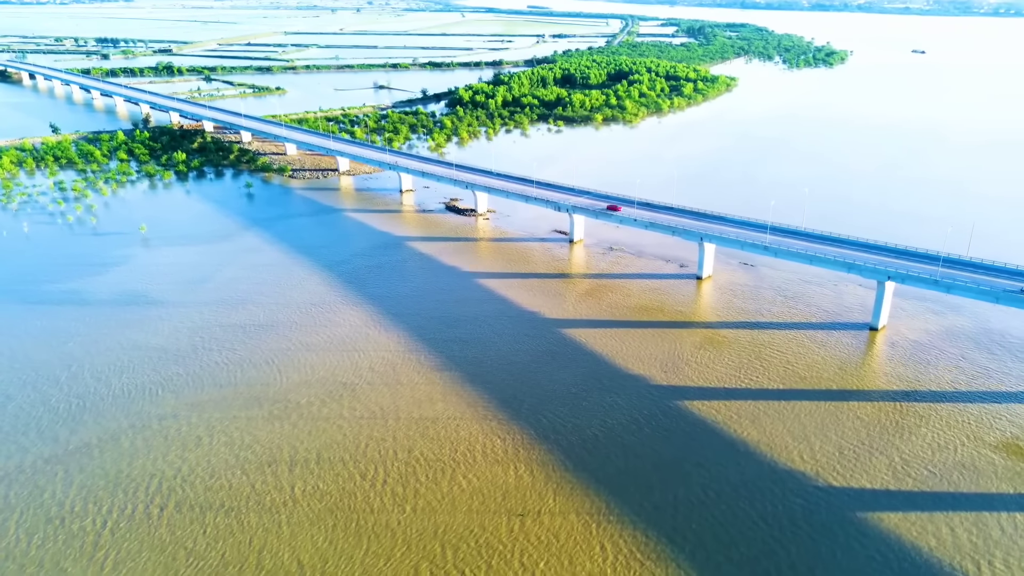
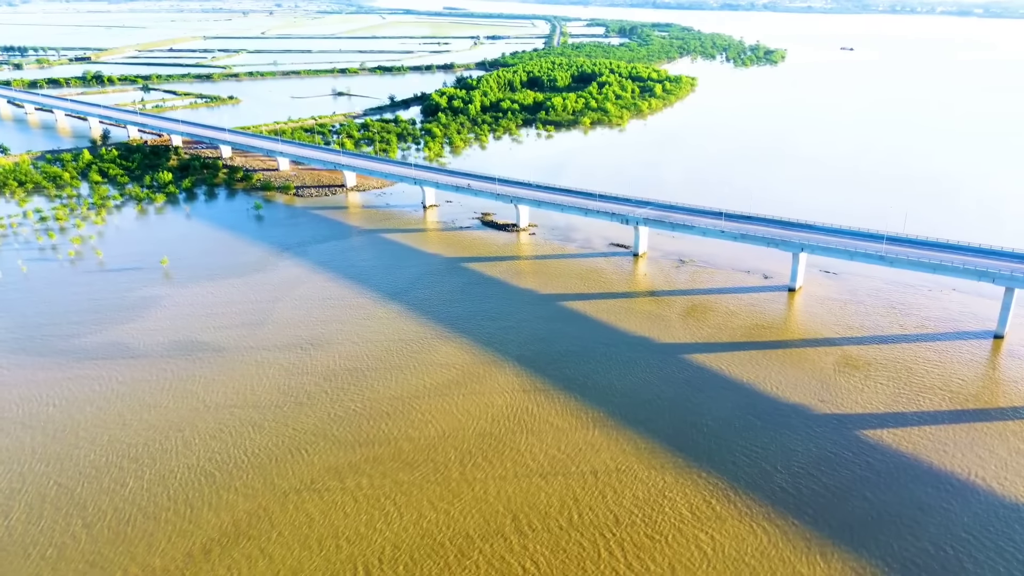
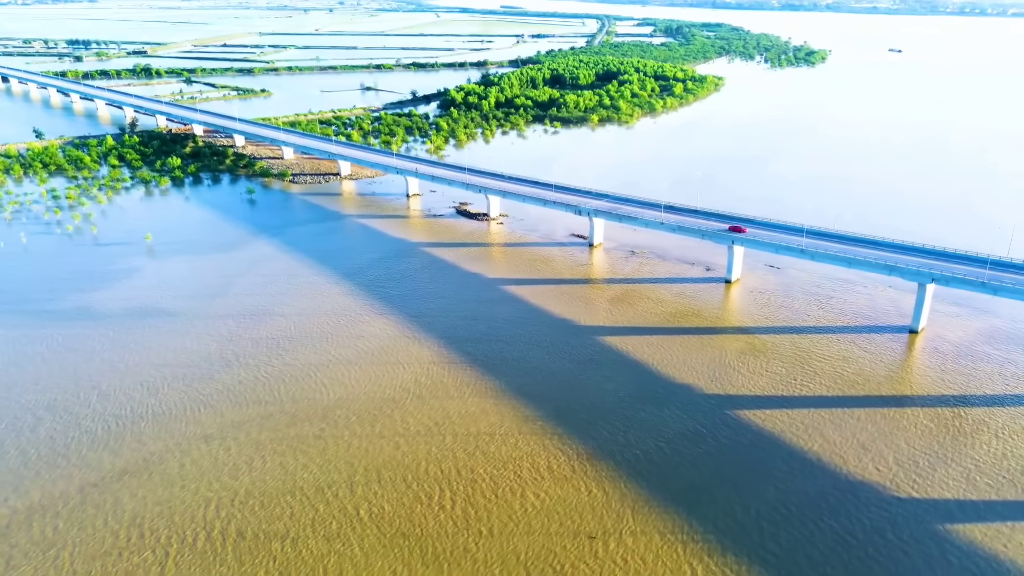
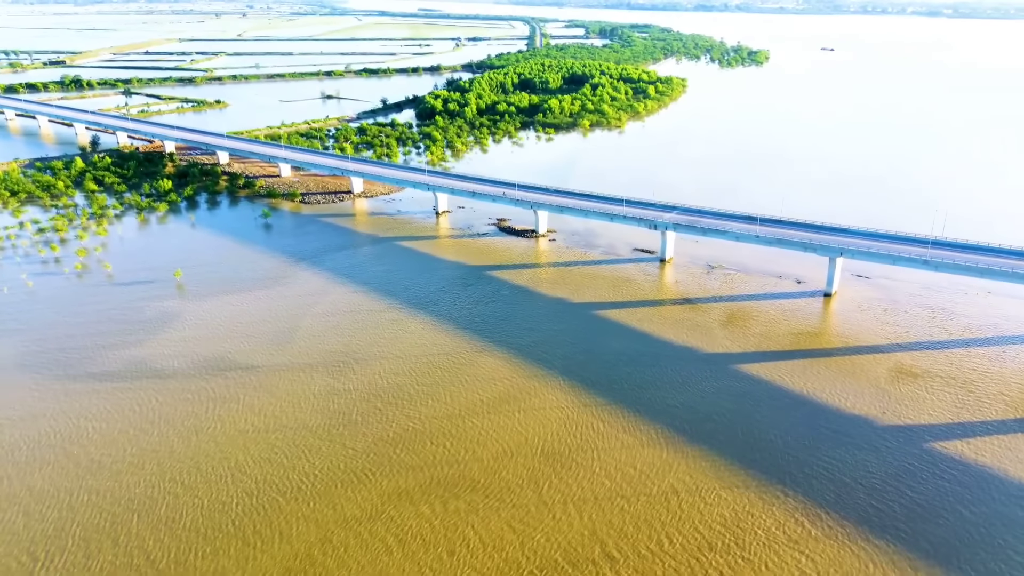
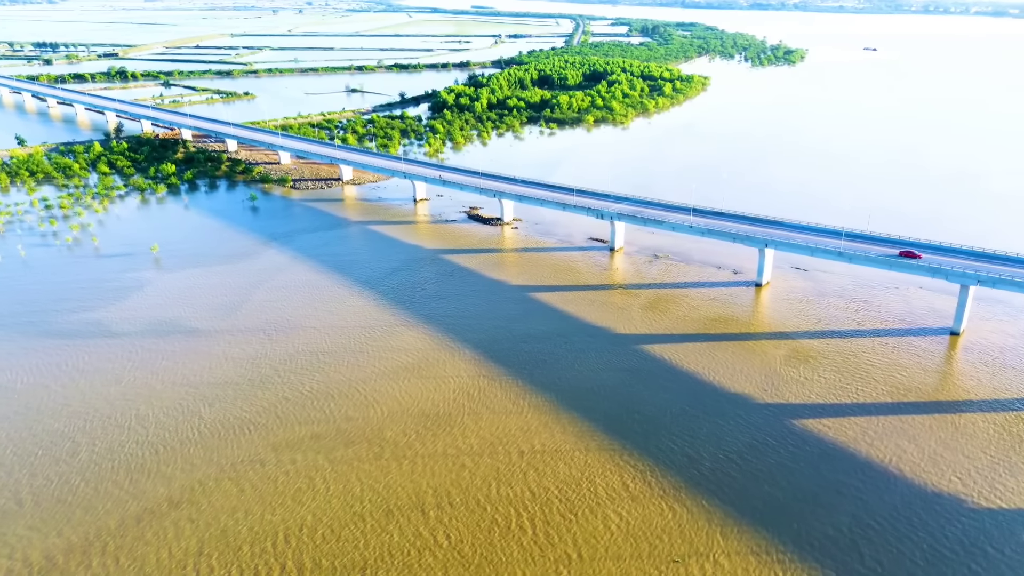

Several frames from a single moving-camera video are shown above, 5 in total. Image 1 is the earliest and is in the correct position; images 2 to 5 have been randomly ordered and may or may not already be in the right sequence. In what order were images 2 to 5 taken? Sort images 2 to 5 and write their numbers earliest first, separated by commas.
3, 5, 2, 4
